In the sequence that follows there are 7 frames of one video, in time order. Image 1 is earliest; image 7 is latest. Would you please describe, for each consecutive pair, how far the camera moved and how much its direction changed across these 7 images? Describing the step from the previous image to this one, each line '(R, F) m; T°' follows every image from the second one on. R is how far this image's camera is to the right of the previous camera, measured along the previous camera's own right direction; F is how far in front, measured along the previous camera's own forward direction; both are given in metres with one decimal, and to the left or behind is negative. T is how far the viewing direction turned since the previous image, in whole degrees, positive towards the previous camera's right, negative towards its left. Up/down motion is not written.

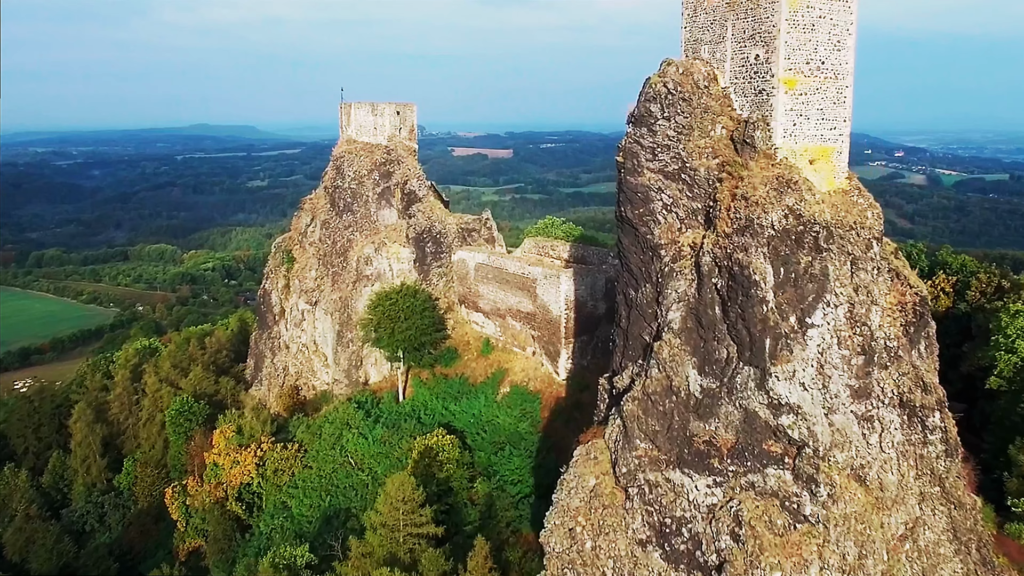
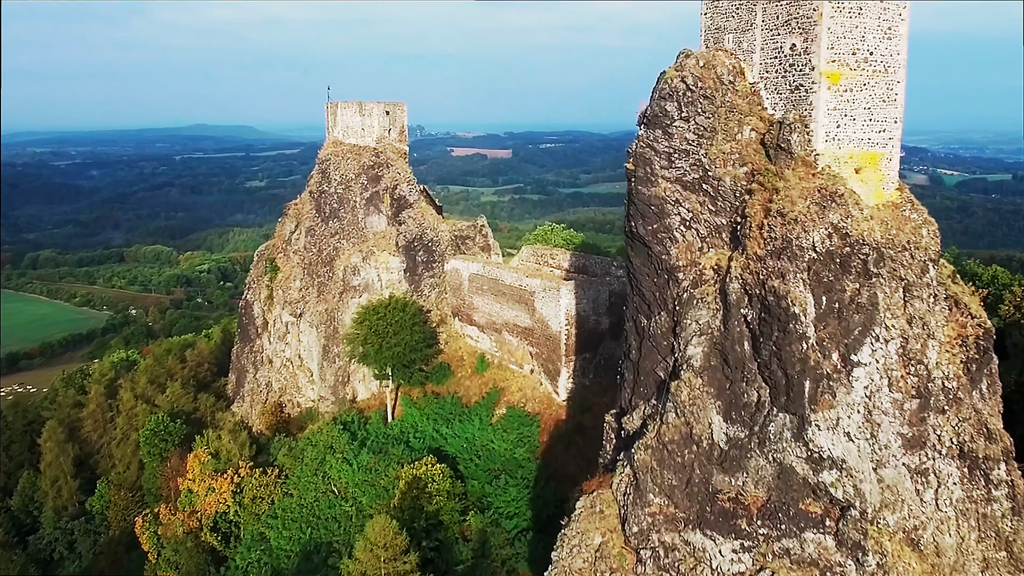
(+0.1, +1.1) m; 0°
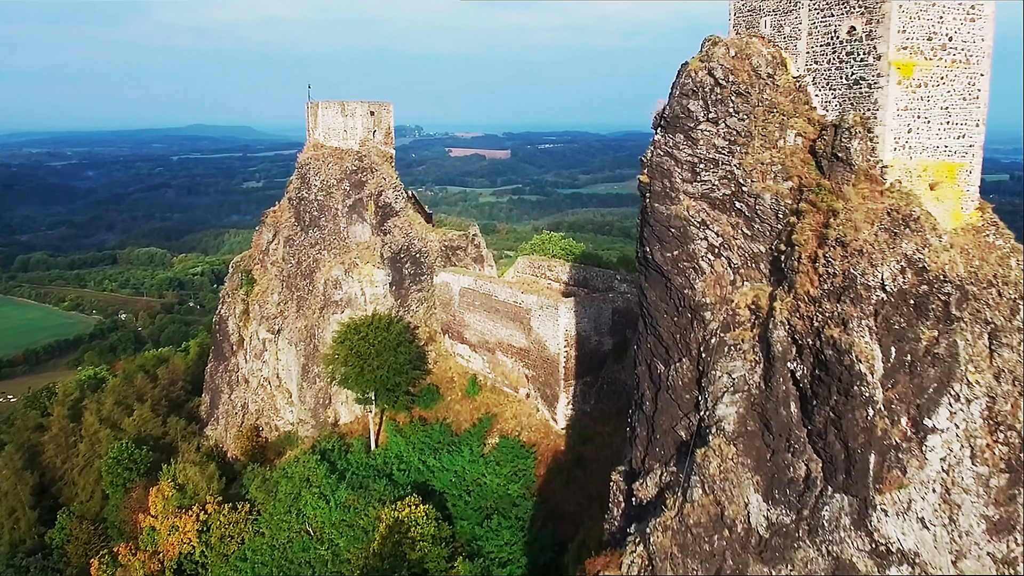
(+0.1, +1.2) m; 0°
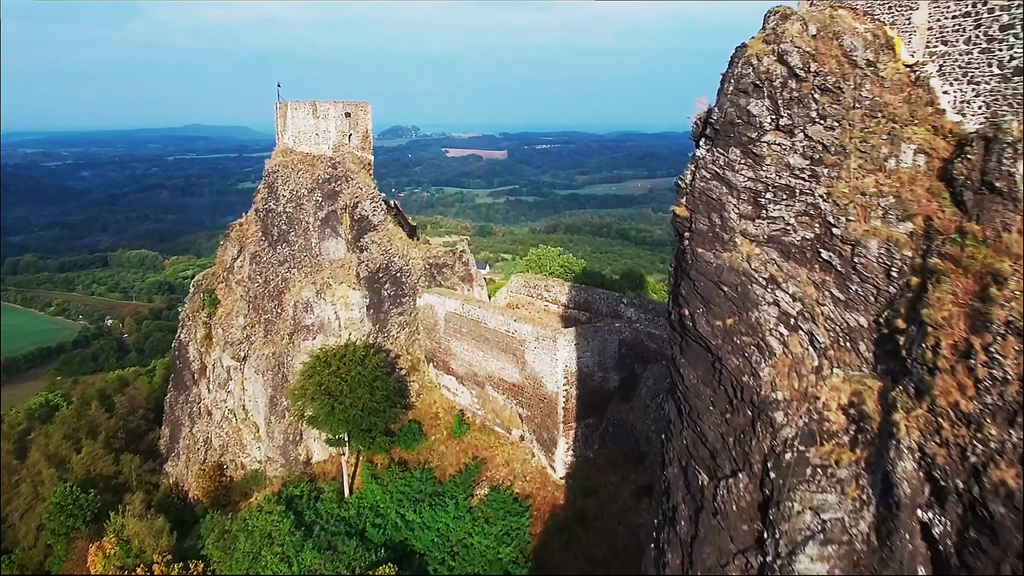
(+0.1, +1.6) m; 0°
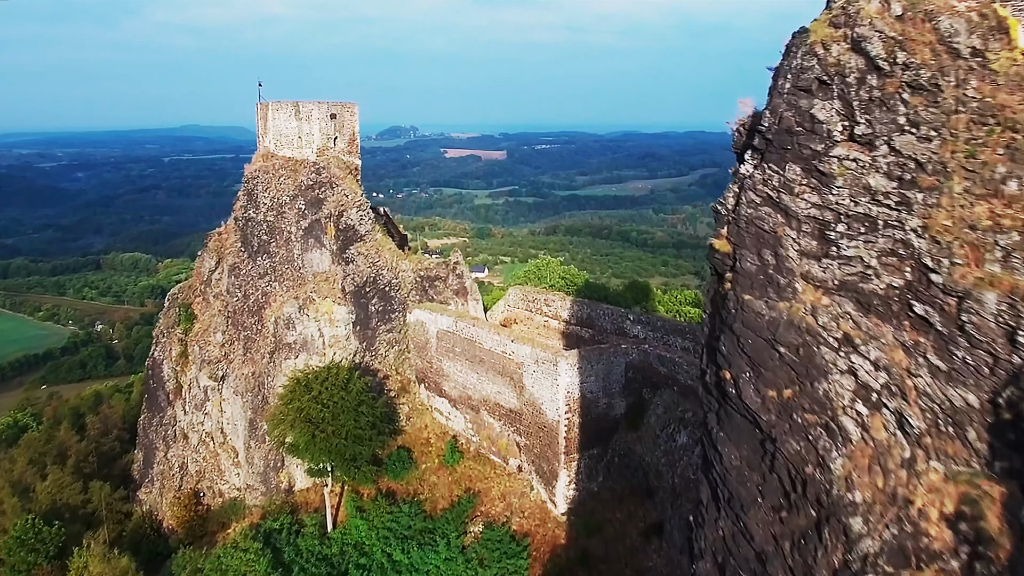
(+0.1, +0.9) m; 0°
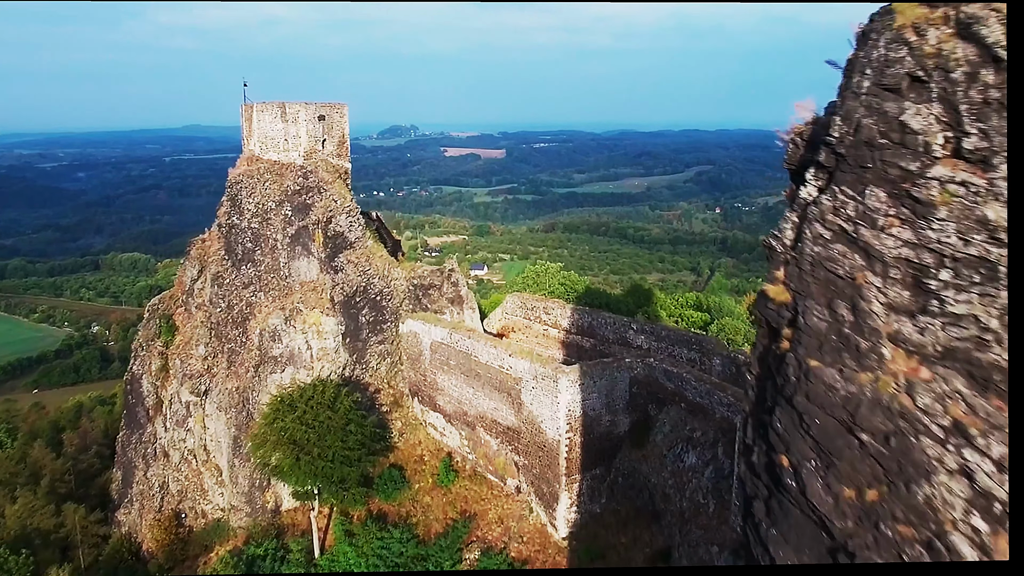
(0.0, +0.7) m; 0°
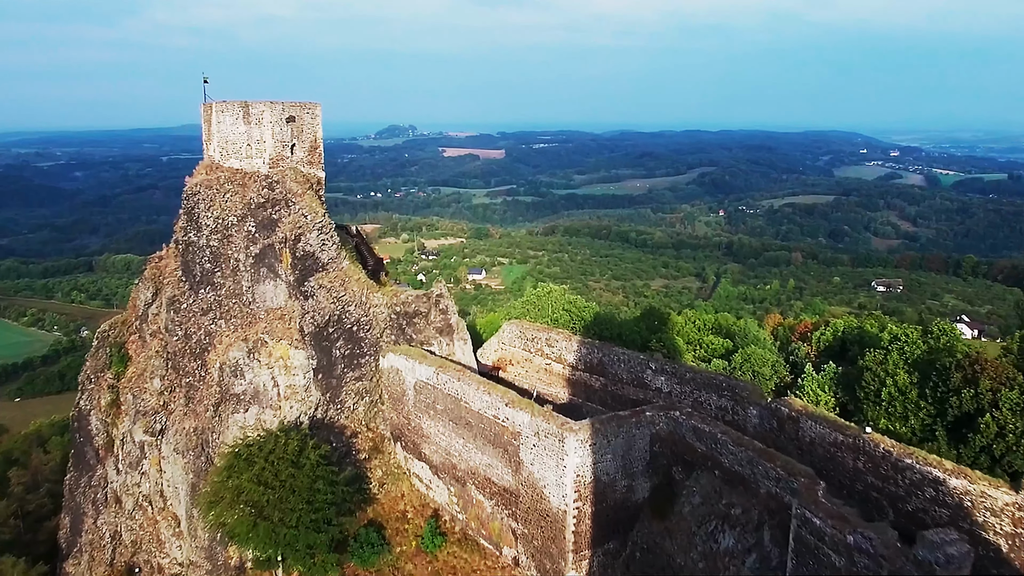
(0.0, +1.5) m; 0°
